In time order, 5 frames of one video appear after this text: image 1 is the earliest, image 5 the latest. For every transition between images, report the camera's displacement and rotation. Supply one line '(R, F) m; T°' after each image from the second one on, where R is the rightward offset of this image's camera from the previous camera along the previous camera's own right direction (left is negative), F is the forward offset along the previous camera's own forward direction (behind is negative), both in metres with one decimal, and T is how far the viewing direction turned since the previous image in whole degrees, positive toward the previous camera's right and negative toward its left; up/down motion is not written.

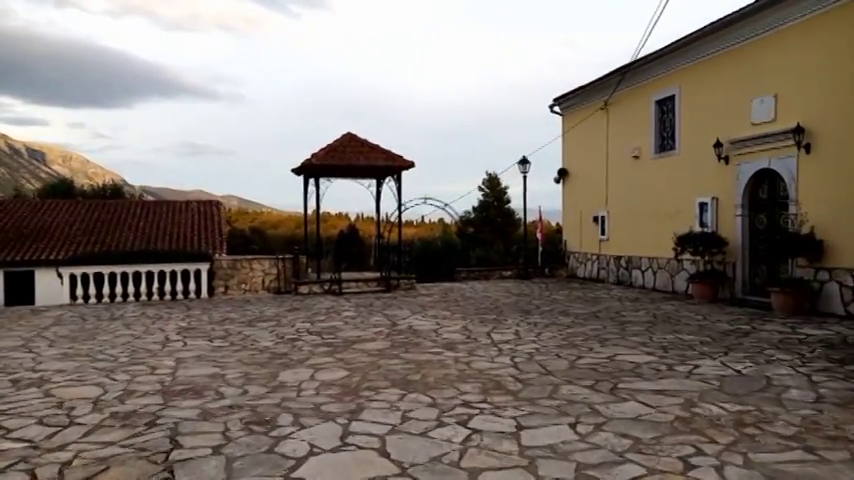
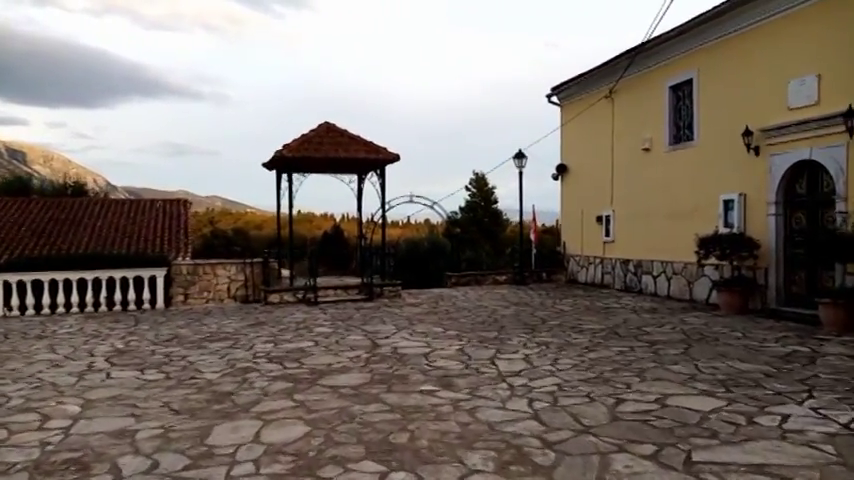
(0.0, +1.5) m; +1°
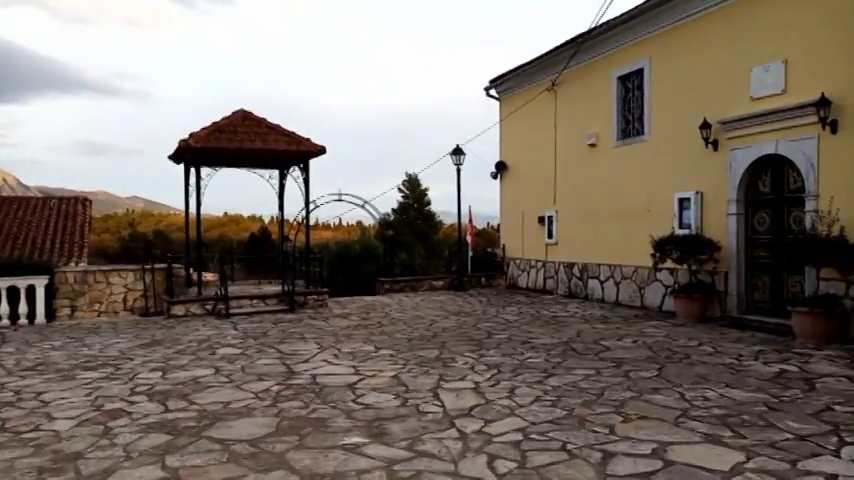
(0.0, +1.2) m; +6°
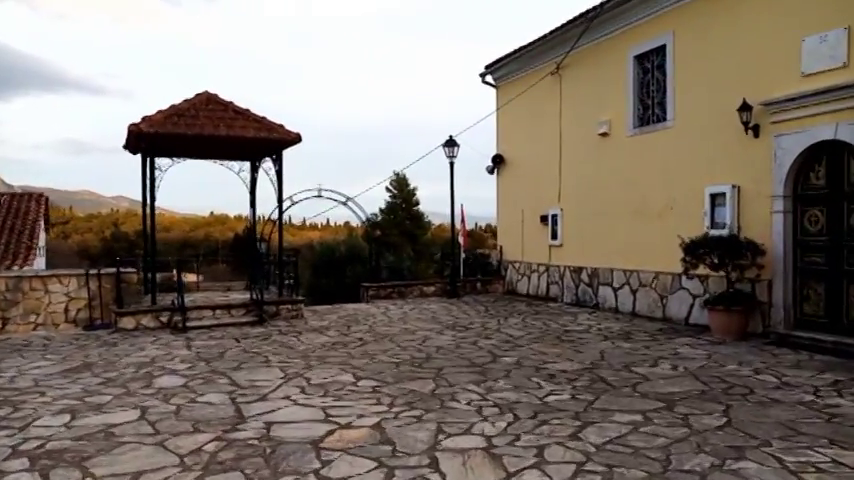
(0.0, +1.3) m; +1°
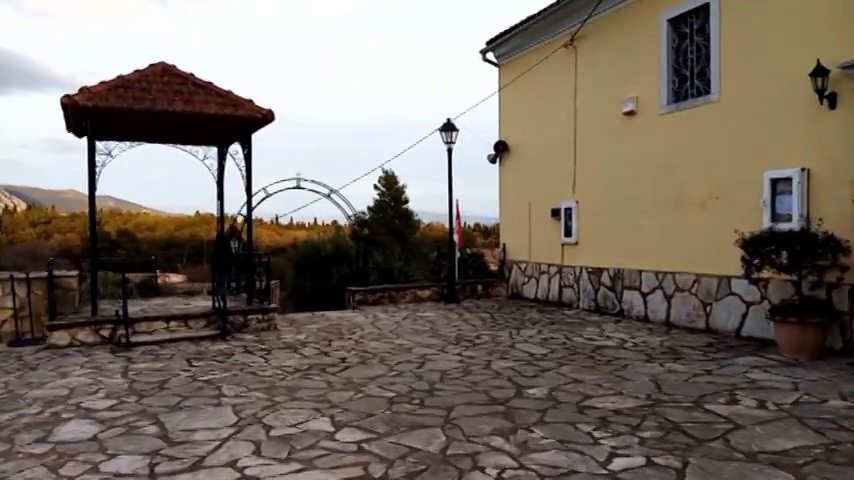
(-0.1, +1.5) m; +1°
